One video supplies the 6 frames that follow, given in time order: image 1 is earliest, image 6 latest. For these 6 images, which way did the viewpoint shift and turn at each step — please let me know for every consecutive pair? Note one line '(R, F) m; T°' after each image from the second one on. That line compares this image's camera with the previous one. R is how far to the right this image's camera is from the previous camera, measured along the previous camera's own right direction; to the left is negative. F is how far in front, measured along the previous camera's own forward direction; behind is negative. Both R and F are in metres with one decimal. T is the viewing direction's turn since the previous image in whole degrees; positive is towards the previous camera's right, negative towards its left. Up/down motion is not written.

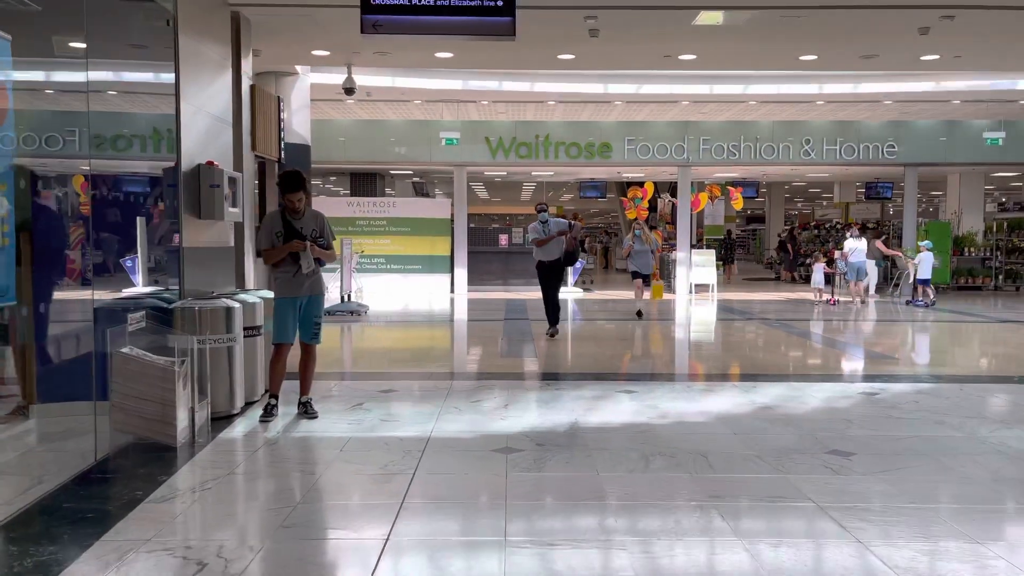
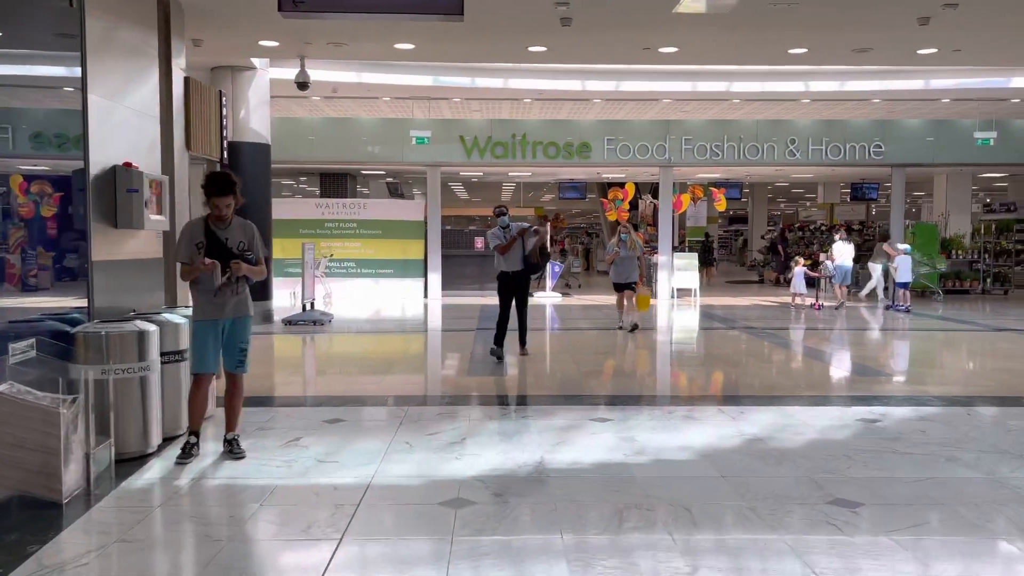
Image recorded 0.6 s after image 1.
(+0.1, +0.6) m; +1°
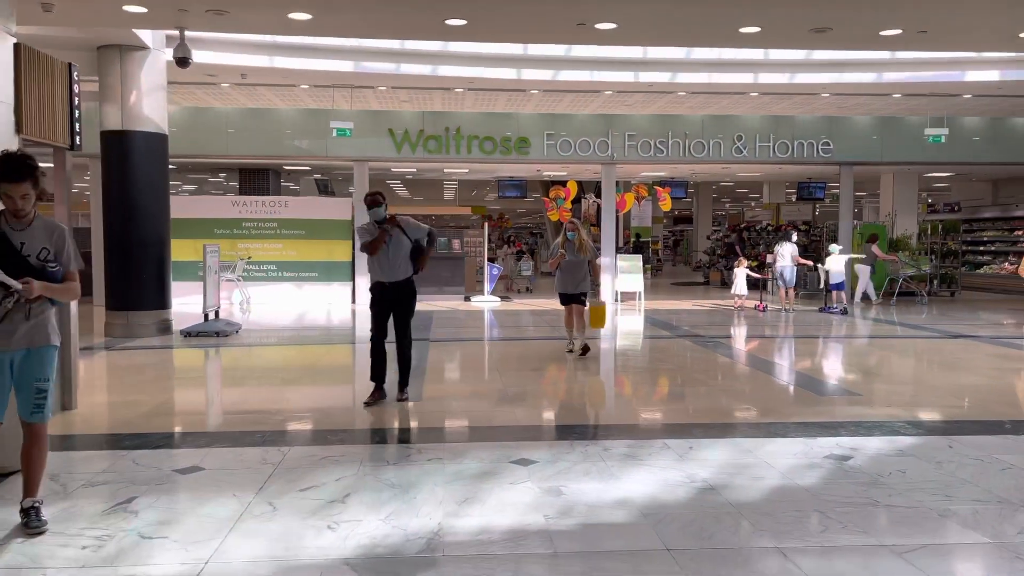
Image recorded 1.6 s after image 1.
(+0.2, +0.9) m; +4°
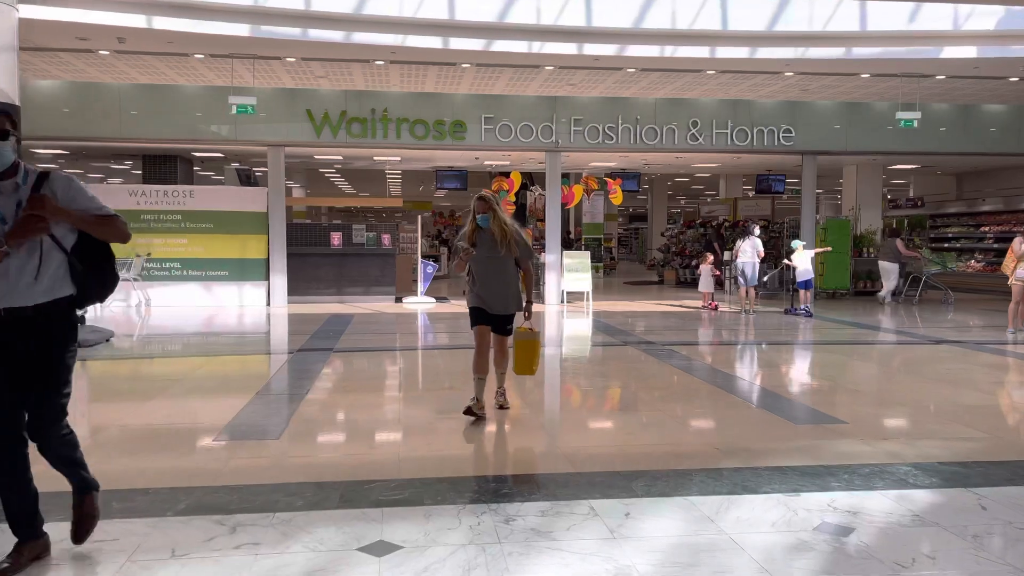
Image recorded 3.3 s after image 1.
(+0.4, +1.2) m; +3°
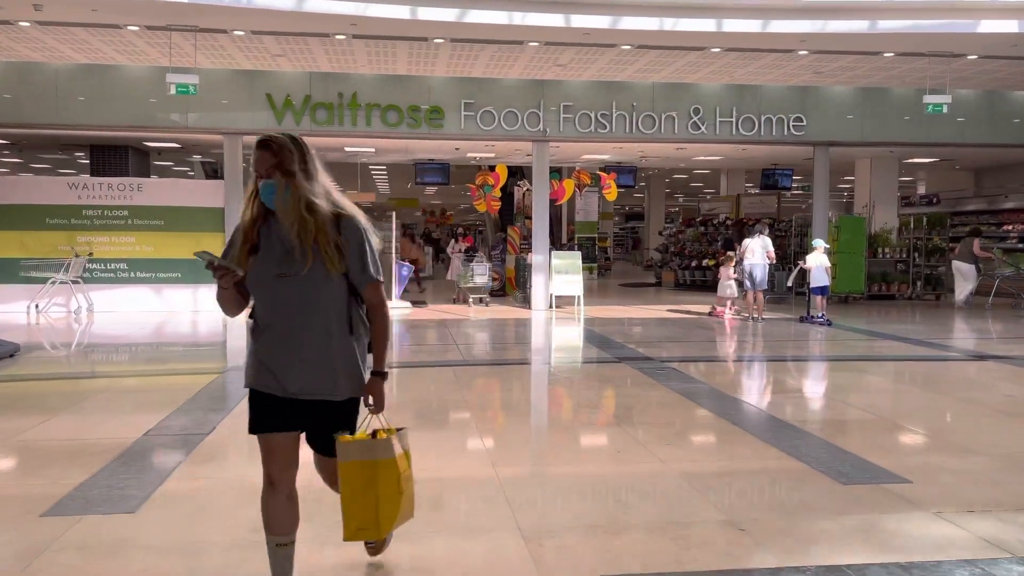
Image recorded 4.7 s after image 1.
(+0.2, +1.1) m; 0°
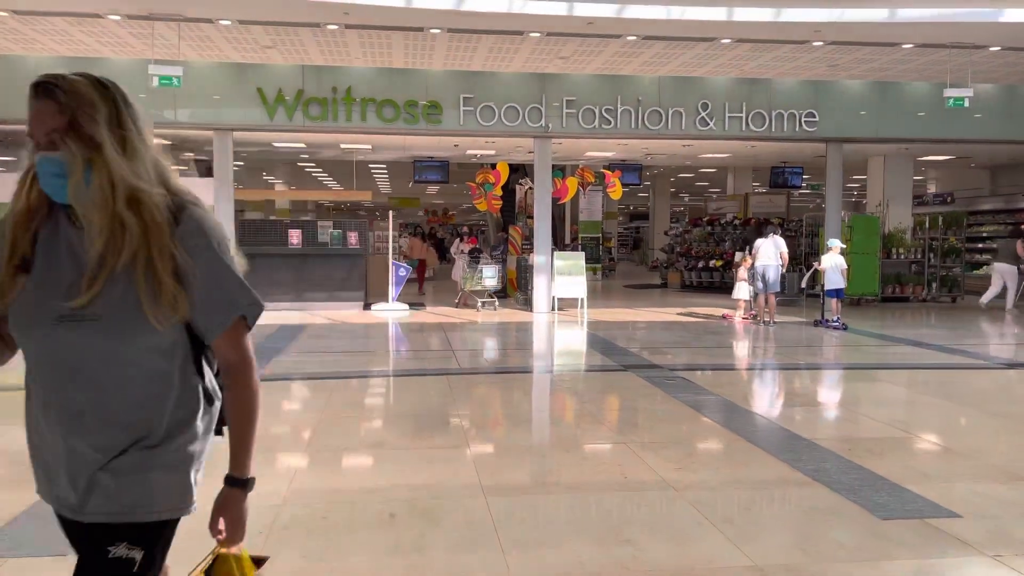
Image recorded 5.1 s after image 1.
(0.0, +0.4) m; 0°
